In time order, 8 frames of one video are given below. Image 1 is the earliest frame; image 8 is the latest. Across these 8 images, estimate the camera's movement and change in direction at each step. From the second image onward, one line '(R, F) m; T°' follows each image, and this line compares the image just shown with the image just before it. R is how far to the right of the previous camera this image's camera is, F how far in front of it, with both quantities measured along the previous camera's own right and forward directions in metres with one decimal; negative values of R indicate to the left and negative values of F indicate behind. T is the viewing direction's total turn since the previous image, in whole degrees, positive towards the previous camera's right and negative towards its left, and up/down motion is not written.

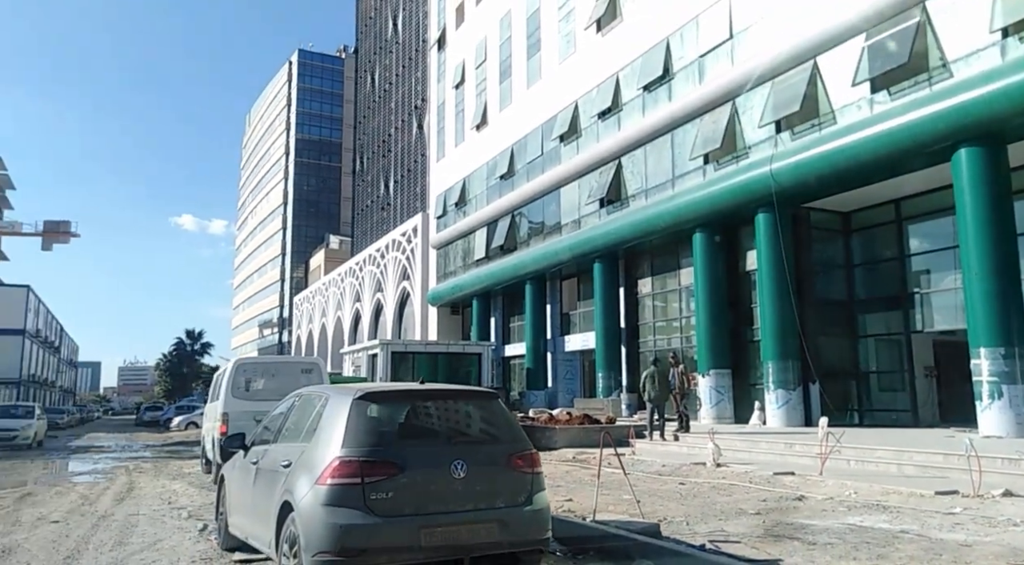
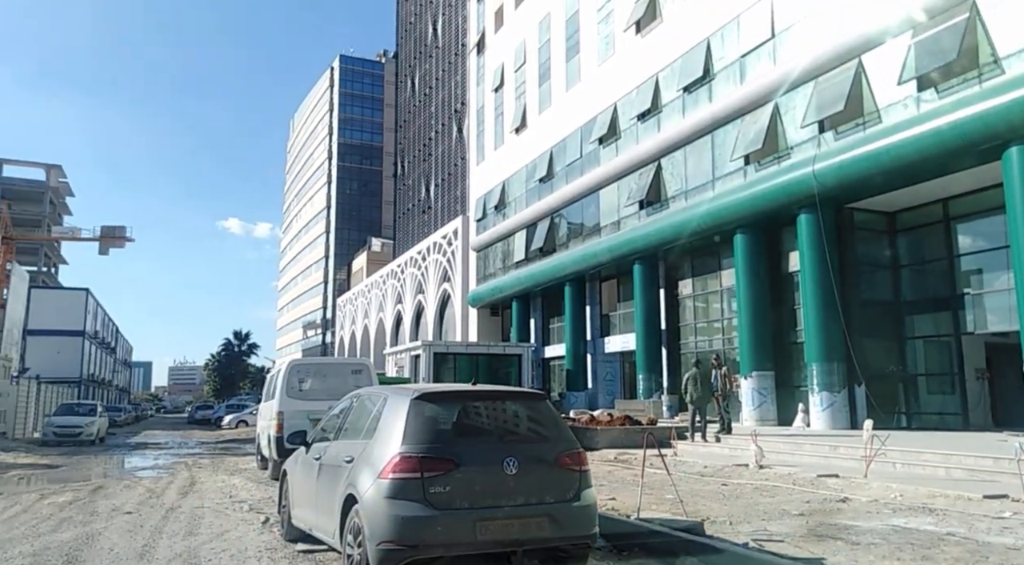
(-0.1, -0.3) m; -3°
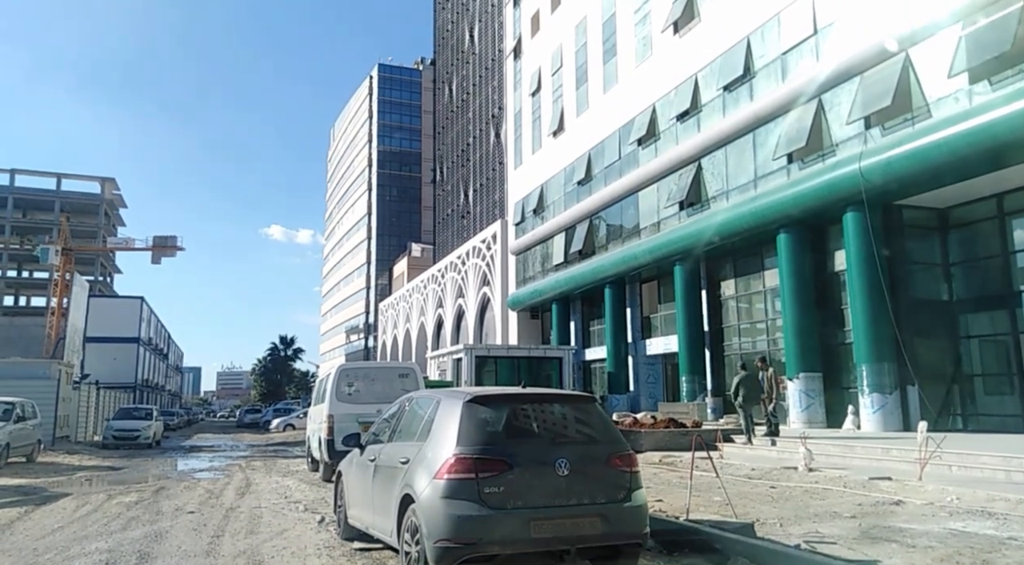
(-0.1, -0.1) m; -3°
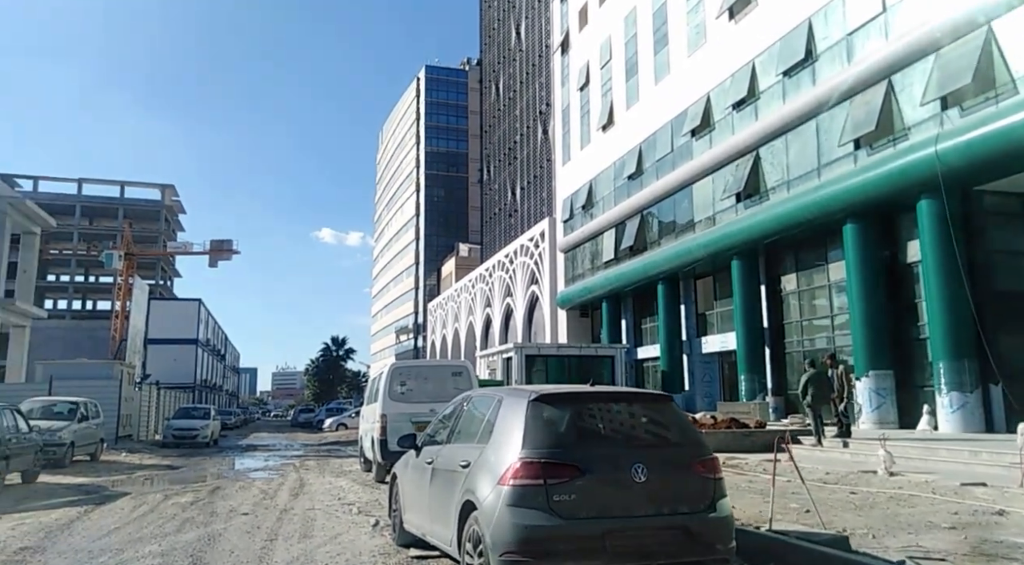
(-0.1, +0.4) m; -4°
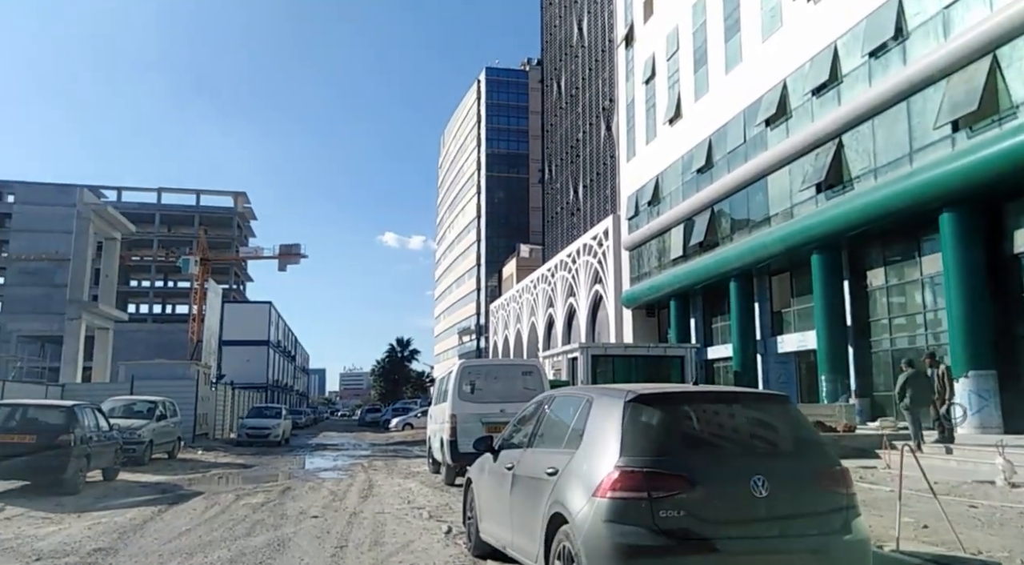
(-0.2, +0.5) m; -5°
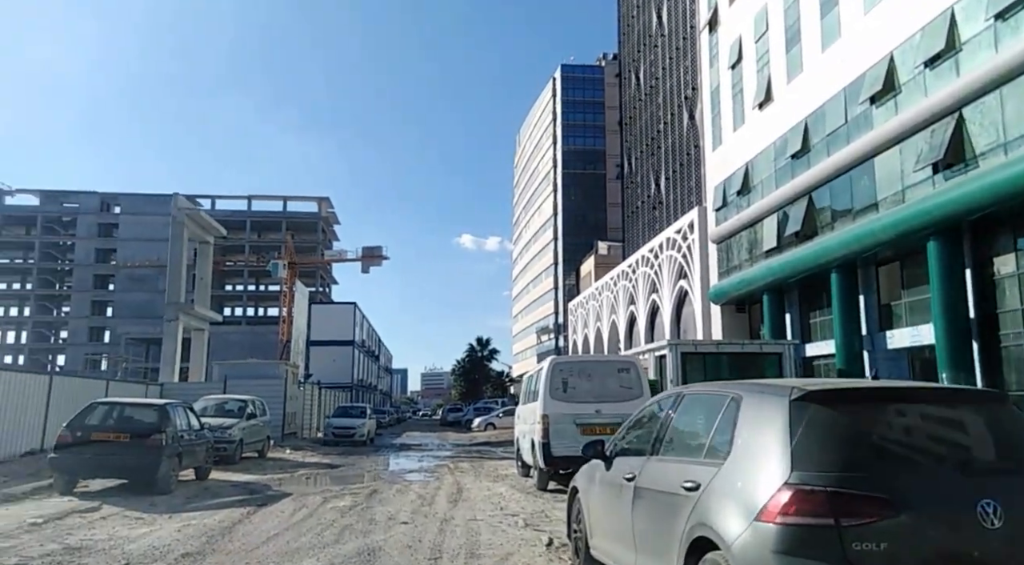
(-0.3, +0.7) m; -6°
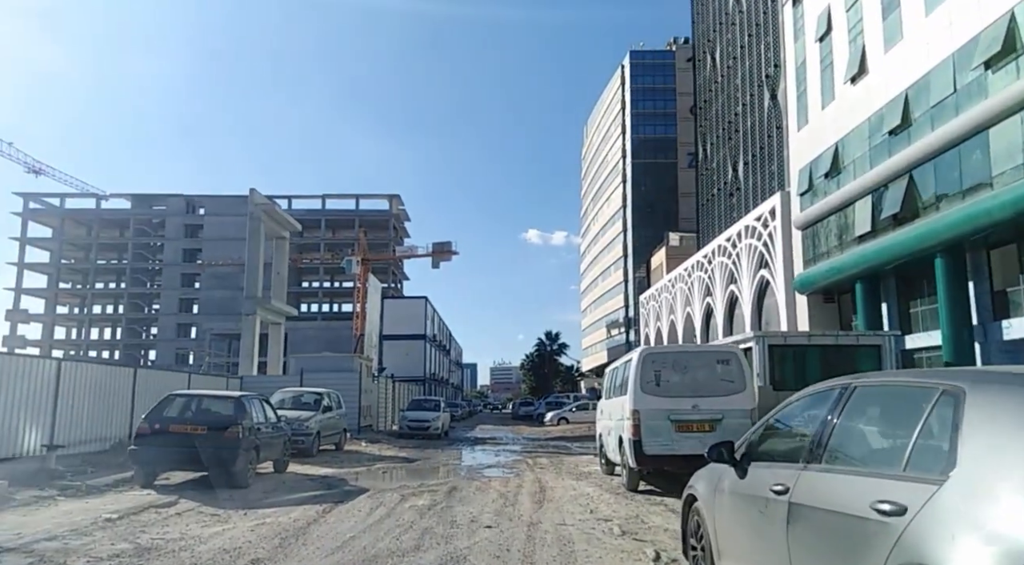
(-0.3, +0.8) m; -5°
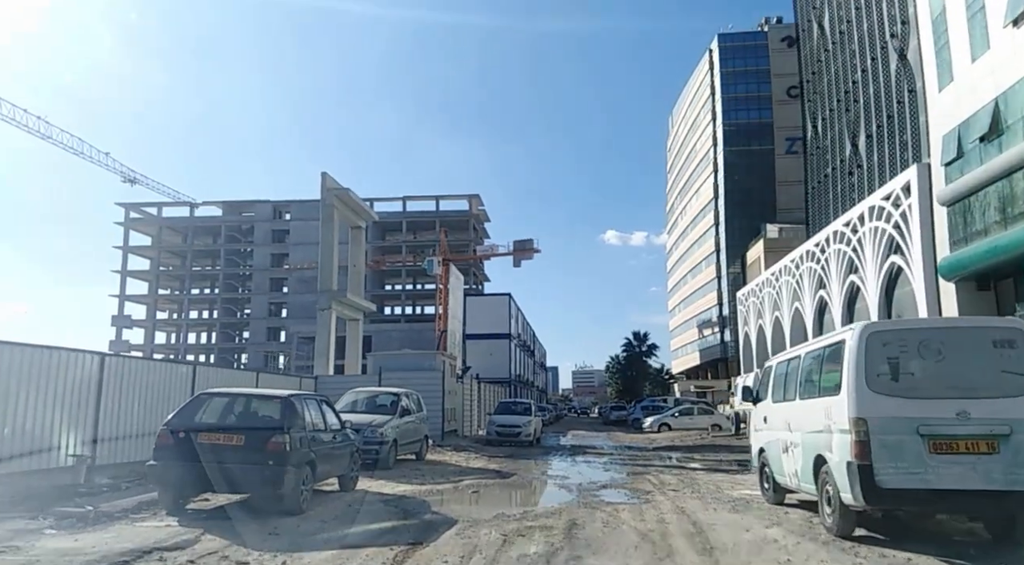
(-0.7, +3.3) m; -6°
